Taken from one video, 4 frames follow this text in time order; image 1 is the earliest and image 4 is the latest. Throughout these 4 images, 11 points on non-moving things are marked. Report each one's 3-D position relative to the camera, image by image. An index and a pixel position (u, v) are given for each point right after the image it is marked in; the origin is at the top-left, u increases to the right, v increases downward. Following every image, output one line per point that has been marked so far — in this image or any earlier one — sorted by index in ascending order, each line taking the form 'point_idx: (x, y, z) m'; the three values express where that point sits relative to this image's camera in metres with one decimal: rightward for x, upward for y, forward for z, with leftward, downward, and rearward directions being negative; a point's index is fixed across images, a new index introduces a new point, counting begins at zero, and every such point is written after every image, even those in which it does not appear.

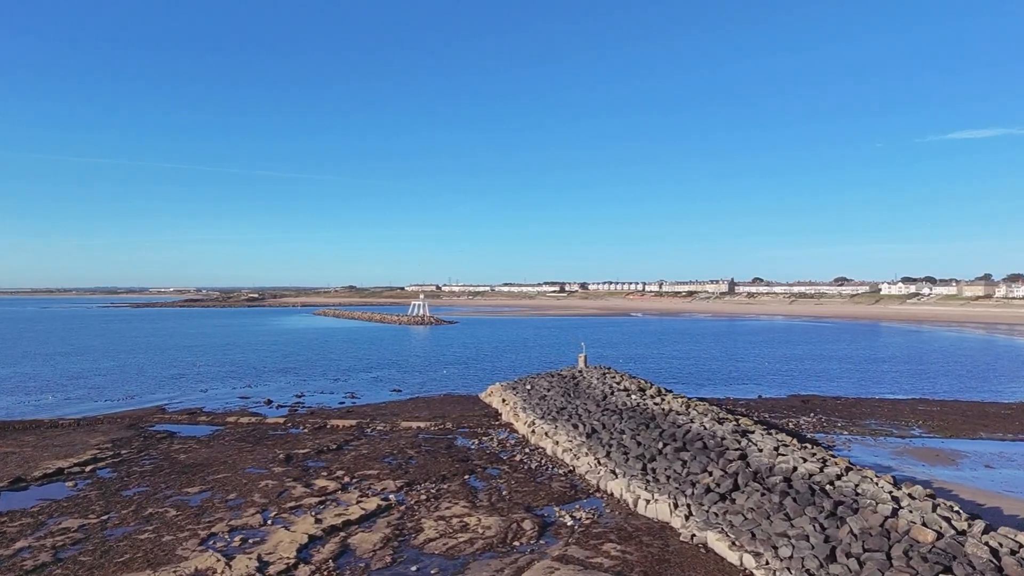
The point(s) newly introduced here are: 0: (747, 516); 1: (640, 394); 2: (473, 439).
0: (+2.9, -2.8, +7.6) m
1: (+3.0, -2.5, +14.5) m
2: (-0.9, -3.4, +13.8) m
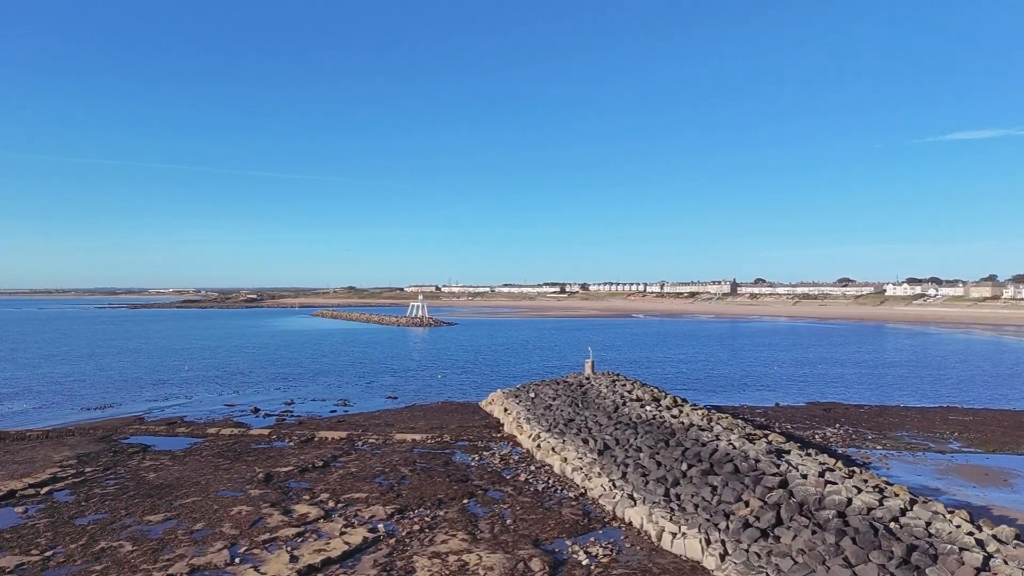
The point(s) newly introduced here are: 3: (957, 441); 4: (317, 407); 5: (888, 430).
0: (+2.9, -2.8, +6.4) m
1: (+3.1, -2.5, +13.3) m
2: (-0.8, -3.4, +12.6) m
3: (+10.0, -3.4, +14.0) m
4: (-5.8, -3.6, +18.5) m
5: (+9.1, -3.4, +15.1) m
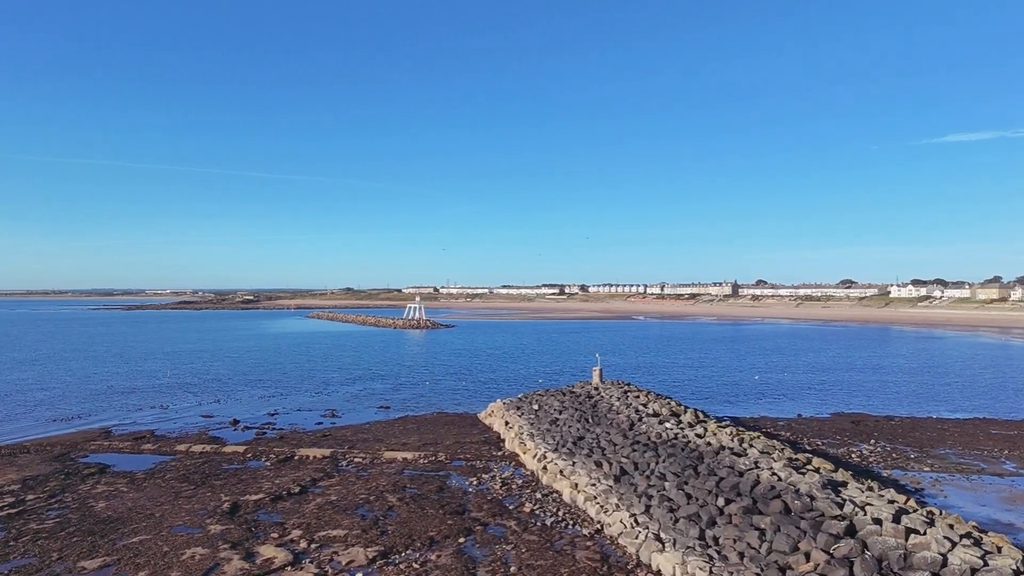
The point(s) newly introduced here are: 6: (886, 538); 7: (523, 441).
0: (+3.0, -2.8, +5.0) m
1: (+3.1, -2.6, +11.9) m
2: (-0.8, -3.4, +11.2) m
3: (+10.0, -3.5, +12.6) m
4: (-5.7, -3.6, +17.1) m
5: (+9.2, -3.5, +13.7) m
6: (+3.7, -2.4, +6.1) m
7: (+0.2, -3.1, +12.7) m
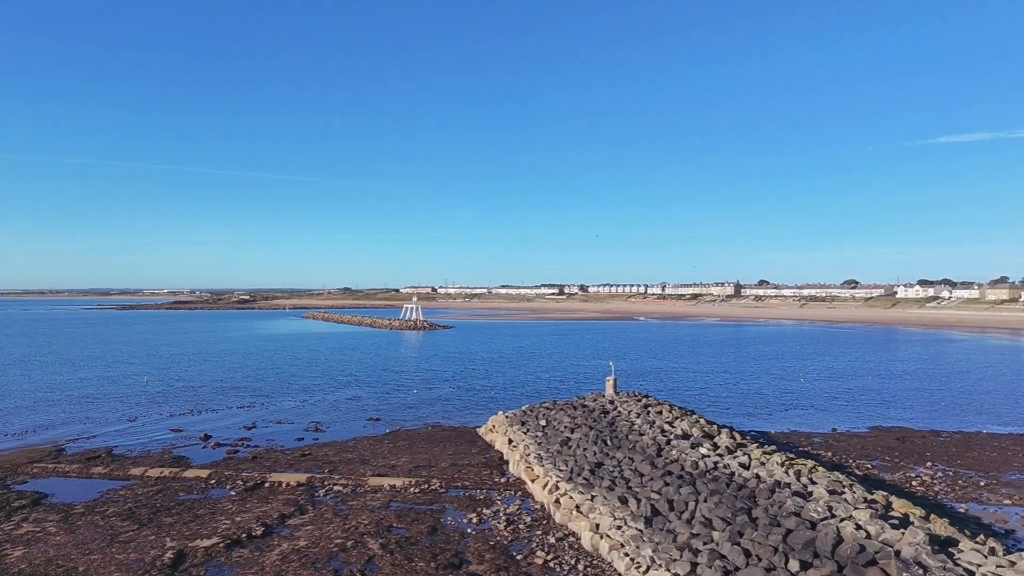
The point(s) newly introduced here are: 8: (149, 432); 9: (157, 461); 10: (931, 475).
0: (+3.1, -2.8, +3.2) m
1: (+3.2, -2.6, +10.1) m
2: (-0.7, -3.4, +9.4) m
3: (+10.1, -3.5, +10.8) m
4: (-5.7, -3.6, +15.2) m
5: (+9.2, -3.5, +11.9) m
6: (+3.8, -2.5, +4.3) m
7: (+0.3, -3.1, +11.0) m
8: (-9.2, -3.6, +15.8) m
9: (-7.3, -3.6, +12.9) m
10: (+7.7, -3.4, +11.5) m
